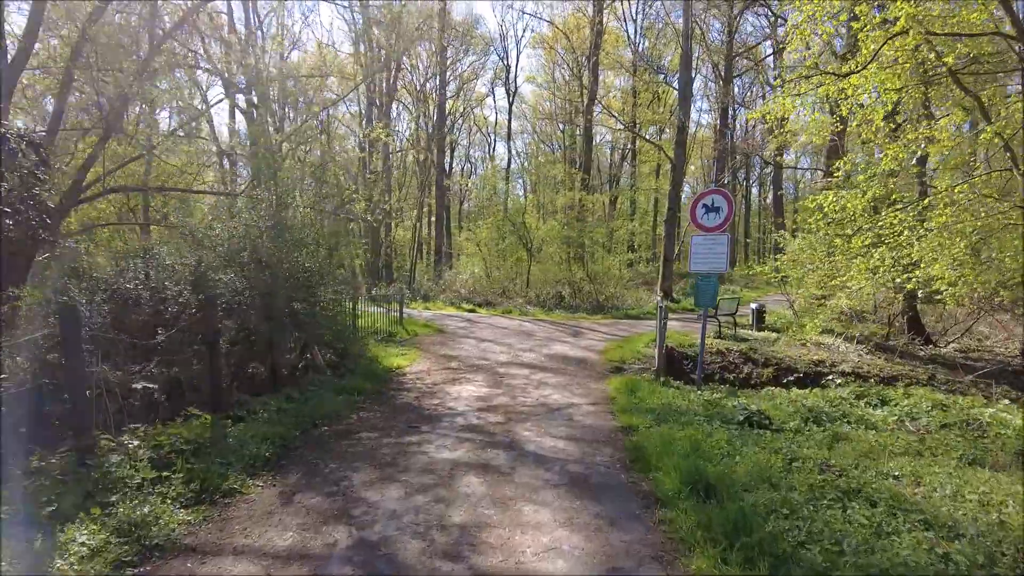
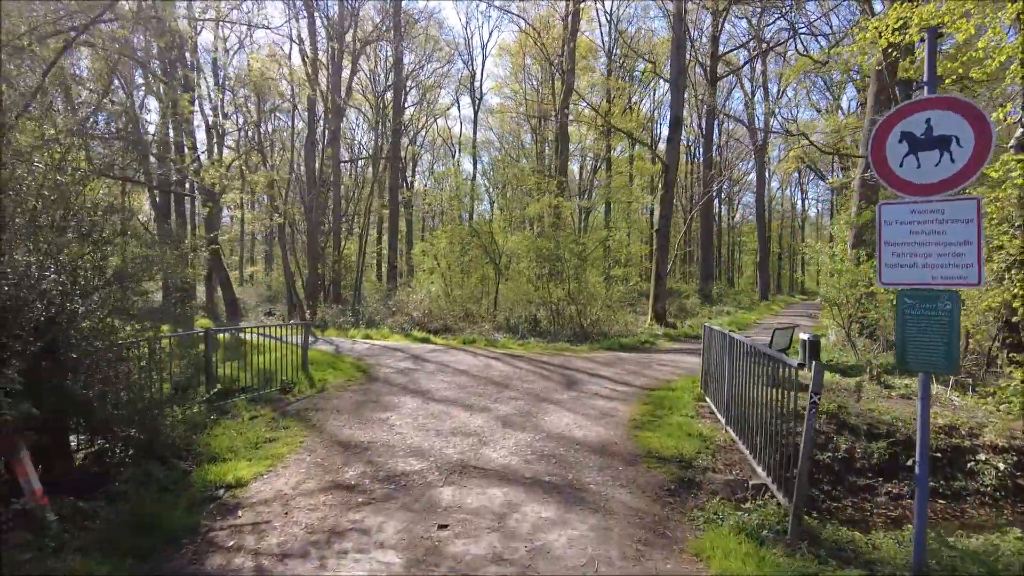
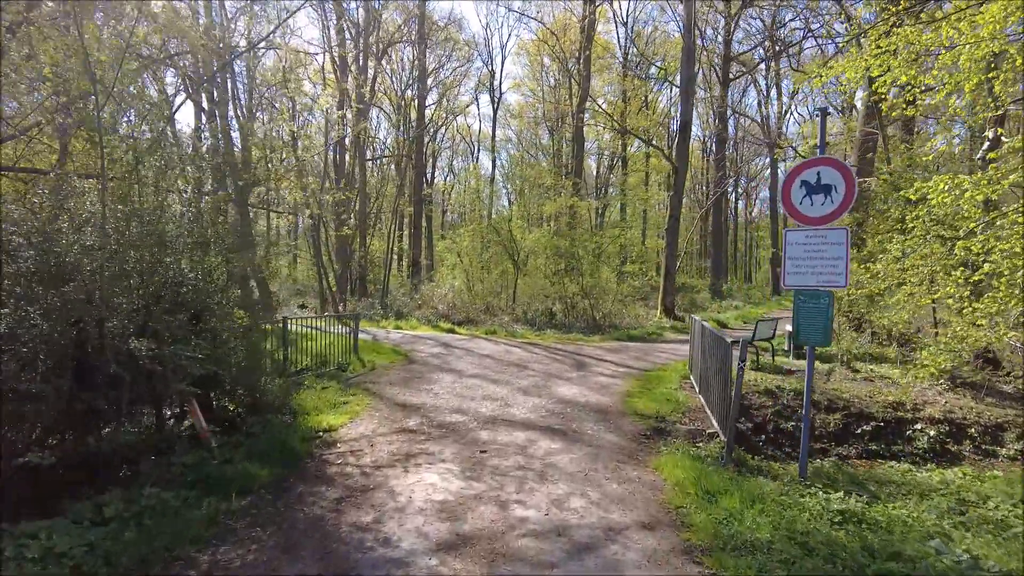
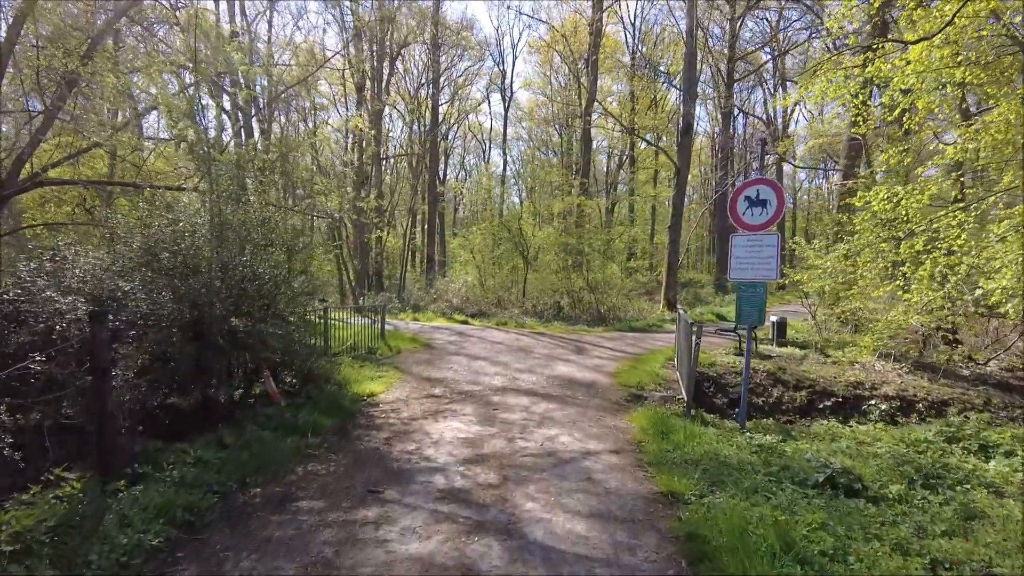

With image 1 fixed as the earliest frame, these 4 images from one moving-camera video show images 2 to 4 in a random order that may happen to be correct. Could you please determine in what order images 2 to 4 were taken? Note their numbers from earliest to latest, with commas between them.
4, 3, 2
